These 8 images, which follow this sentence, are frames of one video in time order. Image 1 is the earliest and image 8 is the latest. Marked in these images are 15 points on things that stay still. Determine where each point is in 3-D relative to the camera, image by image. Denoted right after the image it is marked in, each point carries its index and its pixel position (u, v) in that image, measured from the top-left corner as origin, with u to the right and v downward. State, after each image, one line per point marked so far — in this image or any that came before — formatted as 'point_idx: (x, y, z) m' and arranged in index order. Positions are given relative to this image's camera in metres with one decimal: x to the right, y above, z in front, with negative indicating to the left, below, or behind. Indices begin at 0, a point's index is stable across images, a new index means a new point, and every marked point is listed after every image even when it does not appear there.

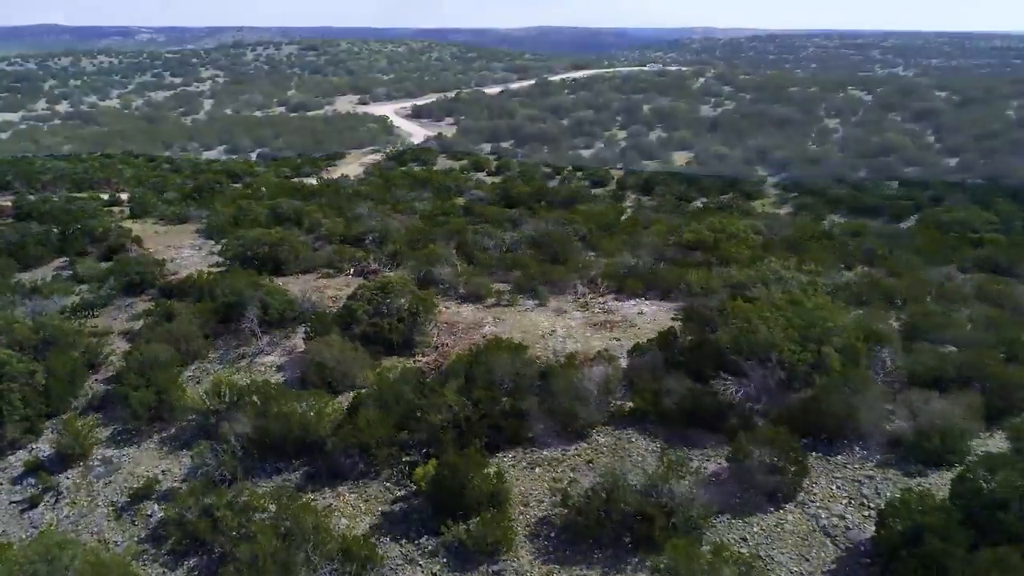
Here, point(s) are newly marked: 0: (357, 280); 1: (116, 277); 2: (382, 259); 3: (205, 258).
0: (-3.8, +0.2, +16.0) m
1: (-9.7, +0.3, +15.7) m
2: (-3.5, +0.7, +17.1) m
3: (-8.8, +0.8, +18.4) m
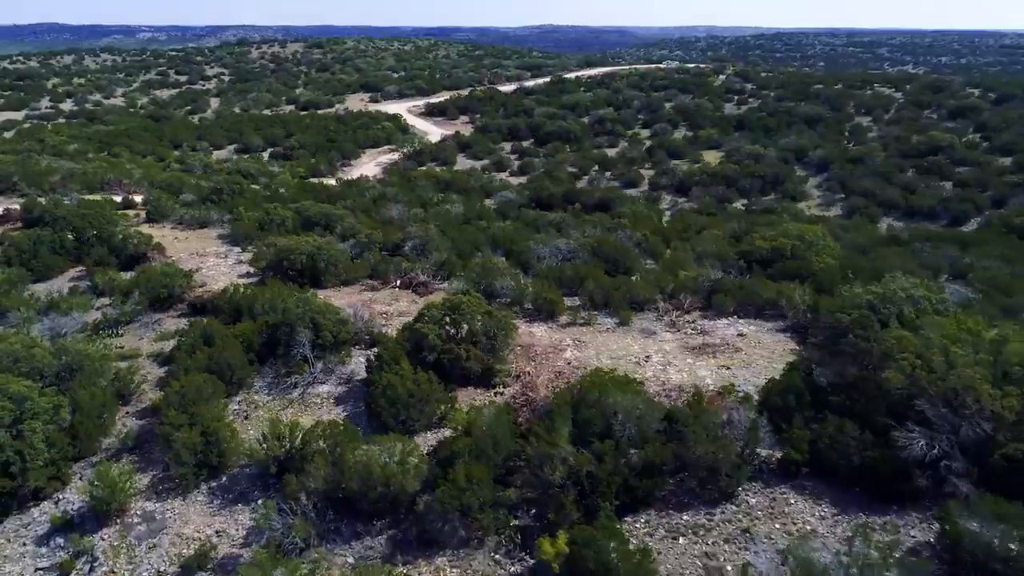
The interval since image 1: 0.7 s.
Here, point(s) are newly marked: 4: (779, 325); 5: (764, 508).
0: (-2.4, -0.1, +14.6) m
1: (-8.2, 0.0, +14.3) m
2: (-2.0, +0.4, +15.6) m
3: (-7.3, +0.5, +16.9) m
4: (+4.9, -0.7, +11.8) m
5: (+2.9, -2.5, +7.4) m
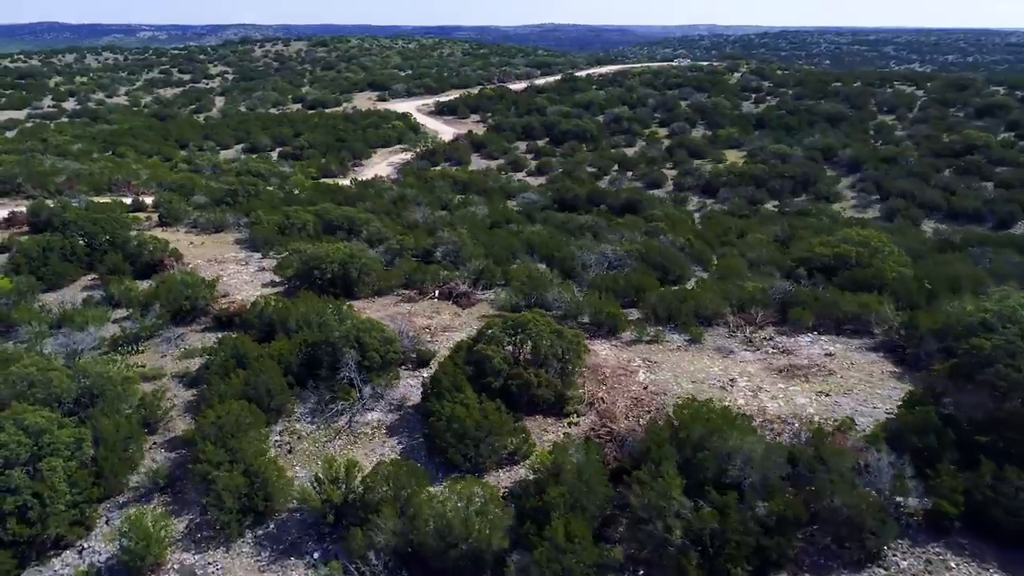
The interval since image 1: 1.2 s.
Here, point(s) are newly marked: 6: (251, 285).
0: (-1.4, -0.4, +13.5) m
1: (-7.2, -0.3, +13.2) m
2: (-1.0, +0.1, +14.5) m
3: (-6.3, +0.3, +15.9) m
4: (+5.9, -0.9, +10.7) m
5: (+4.0, -2.8, +6.3) m
6: (-6.1, 0.0, +15.1) m
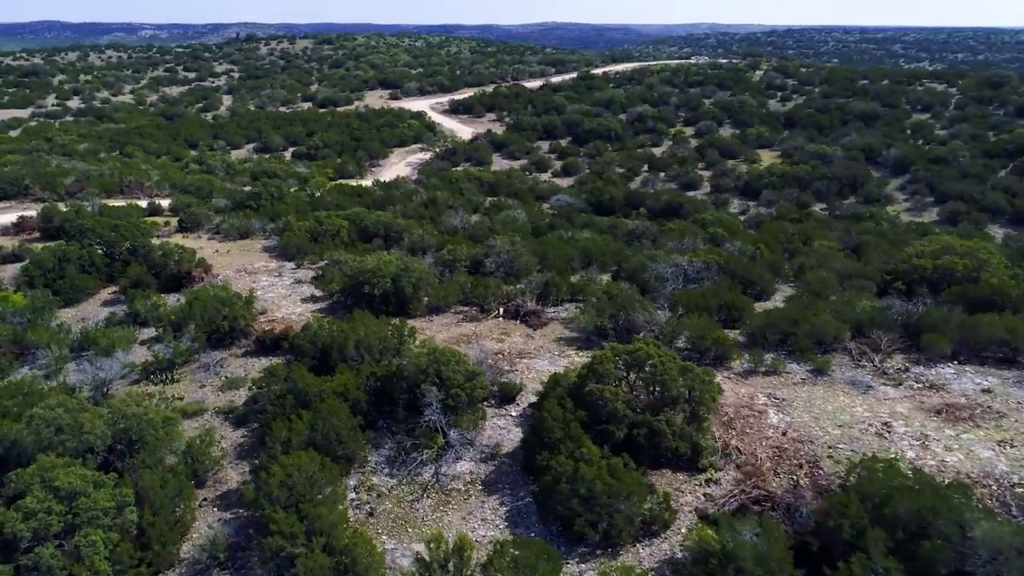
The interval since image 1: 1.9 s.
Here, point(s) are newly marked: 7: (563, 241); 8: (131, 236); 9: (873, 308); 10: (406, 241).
0: (0.0, -0.7, +12.0) m
1: (-5.8, -0.6, +11.8) m
2: (+0.4, -0.2, +13.1) m
3: (-4.9, -0.1, +14.4) m
4: (+7.3, -1.2, +9.2) m
5: (+5.4, -3.1, +4.9) m
6: (-4.7, -0.3, +13.6) m
7: (+1.4, +1.3, +18.0) m
8: (-9.4, +1.3, +15.9) m
9: (+6.2, -0.3, +11.1) m
10: (-2.8, +1.2, +17.0) m
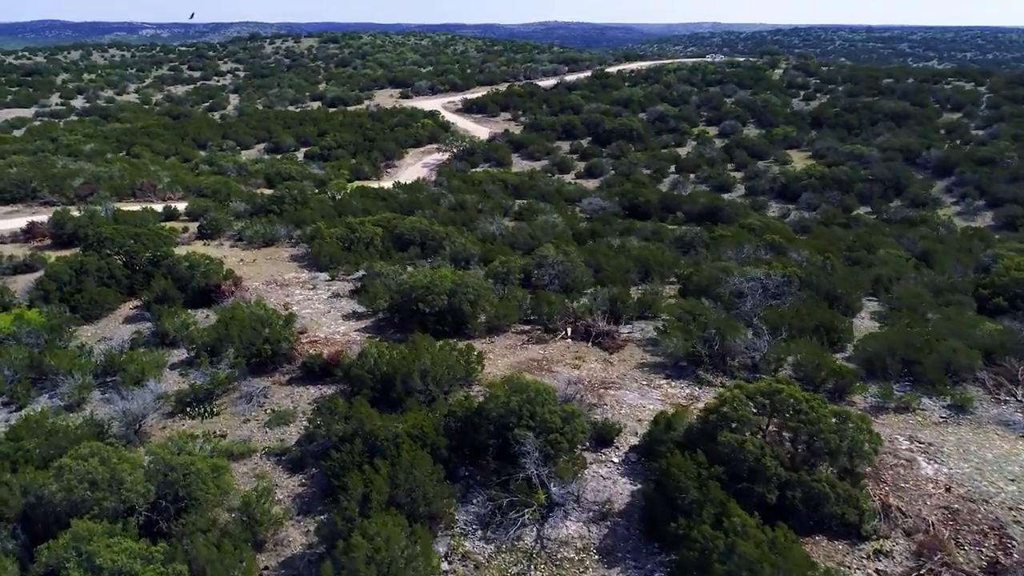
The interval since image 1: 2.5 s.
0: (+1.3, -1.0, +10.8) m
1: (-4.6, -0.9, +10.6) m
2: (+1.6, -0.5, +11.9) m
3: (-3.6, -0.4, +13.2) m
4: (+8.5, -1.5, +8.0) m
5: (+6.6, -3.4, +3.7) m
6: (-3.5, -0.6, +12.4) m
7: (+2.6, +1.0, +16.8) m
8: (-8.2, +1.0, +14.7) m
9: (+7.4, -0.6, +9.9) m
10: (-1.6, +0.9, +15.8) m
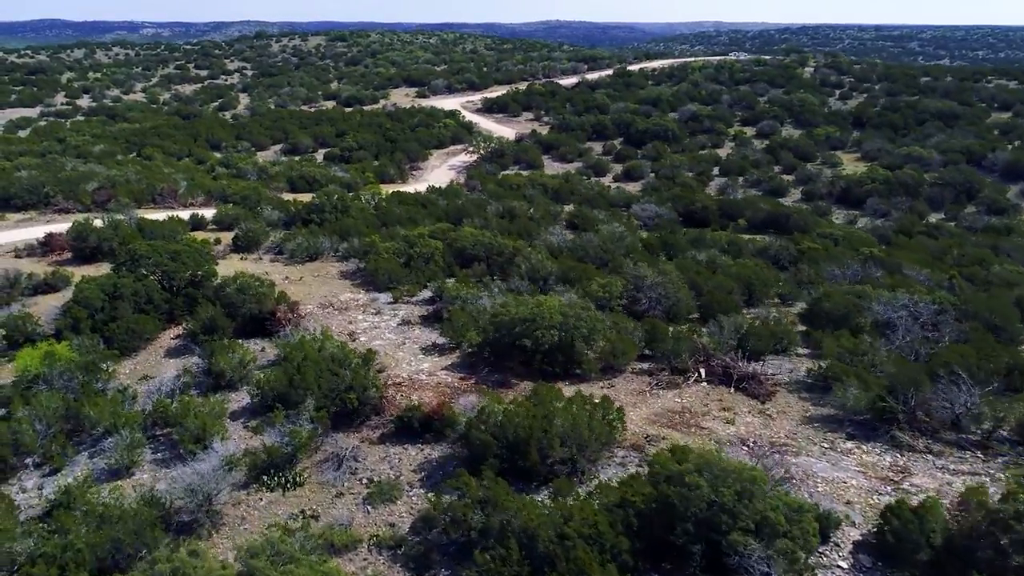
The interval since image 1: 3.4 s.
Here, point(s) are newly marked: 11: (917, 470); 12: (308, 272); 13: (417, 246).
0: (+3.1, -1.5, +9.1) m
1: (-2.8, -1.4, +8.8) m
2: (+3.4, -1.0, +10.1) m
3: (-1.8, -0.8, +11.4) m
4: (+10.3, -2.0, +6.3) m
5: (+8.4, -3.9, +1.9) m
6: (-1.7, -1.1, +10.6) m
7: (+4.4, +0.5, +15.1) m
8: (-6.4, +0.5, +12.9) m
9: (+9.3, -1.1, +8.2) m
10: (+0.2, +0.5, +14.0) m
11: (+4.5, -2.0, +7.1) m
12: (-4.9, +0.4, +15.5) m
13: (-2.2, +1.0, +15.2) m
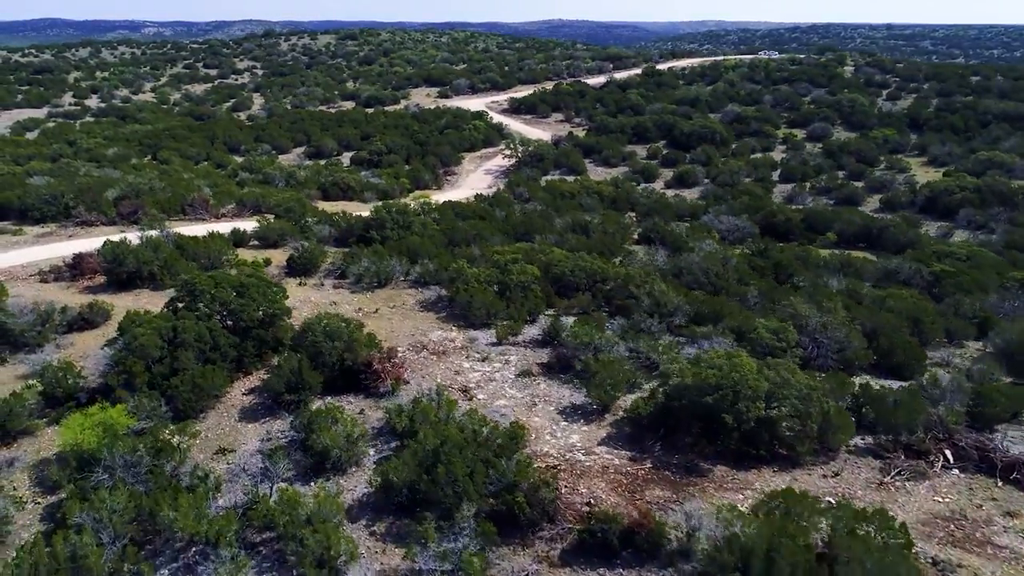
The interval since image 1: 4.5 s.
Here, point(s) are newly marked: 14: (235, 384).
0: (+5.3, -2.2, +7.0) m
1: (-0.6, -2.1, +6.7) m
2: (+5.6, -1.7, +8.0) m
3: (+0.4, -1.5, +9.3) m
4: (+12.5, -2.7, +4.2) m
5: (+10.6, -4.6, -0.2) m
6: (+0.6, -1.8, +8.5) m
7: (+6.7, -0.1, +13.0) m
8: (-4.2, -0.2, +10.8) m
9: (+11.5, -1.8, +6.1) m
10: (+2.4, -0.2, +11.9) m
11: (+6.7, -2.7, +5.0) m
12: (-2.7, -0.2, +13.4) m
13: (0.0, +0.3, +13.1) m
14: (-4.2, -1.5, +9.8) m
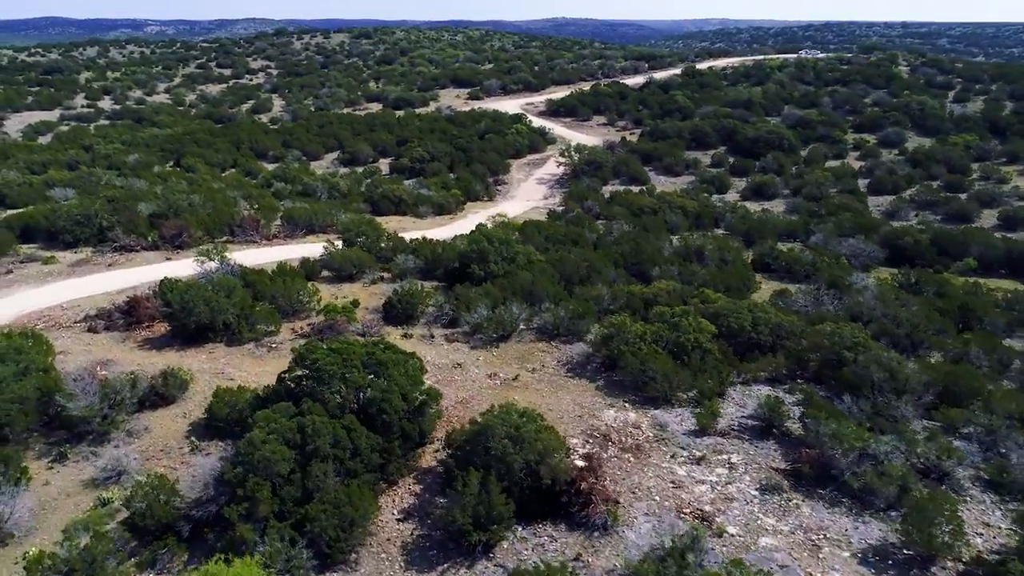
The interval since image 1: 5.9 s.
0: (+8.1, -3.1, +4.4) m
1: (+2.2, -3.1, +4.1) m
2: (+8.4, -2.6, +5.4) m
3: (+3.2, -2.5, +6.8) m
4: (+15.3, -3.7, +1.6) m
5: (+13.4, -5.6, -2.7) m
6: (+3.3, -2.7, +6.0) m
7: (+9.4, -1.1, +10.4) m
8: (-1.4, -1.2, +8.3) m
9: (+14.3, -2.8, +3.5) m
10: (+5.2, -1.2, +9.3) m
11: (+9.5, -3.7, +2.5) m
12: (+0.1, -1.2, +10.8) m
13: (+2.8, -0.7, +10.5) m
14: (-1.4, -2.5, +7.2) m
